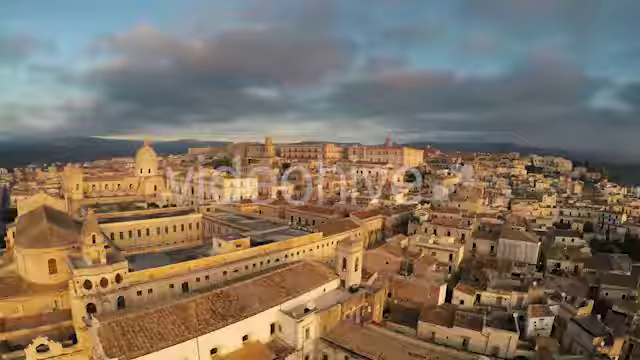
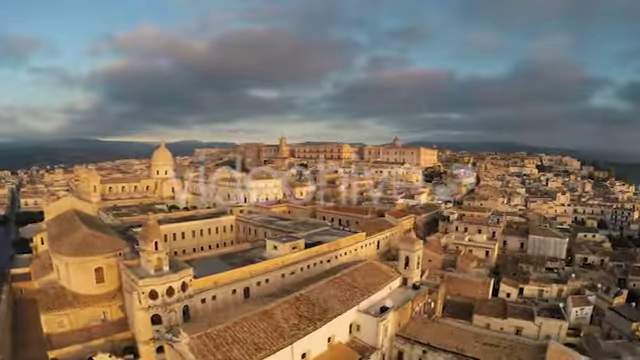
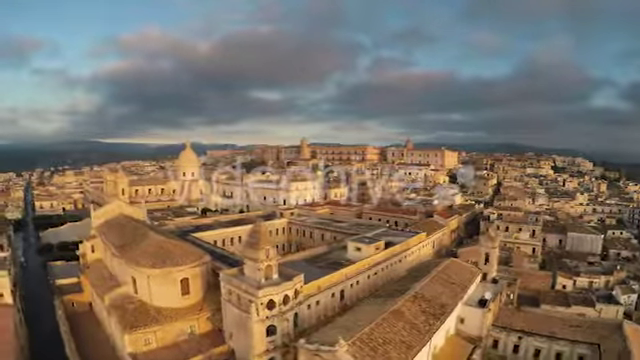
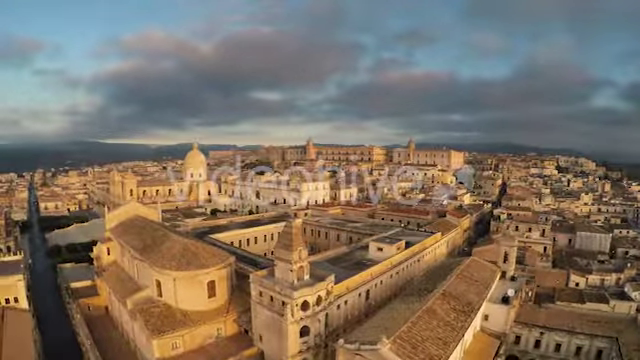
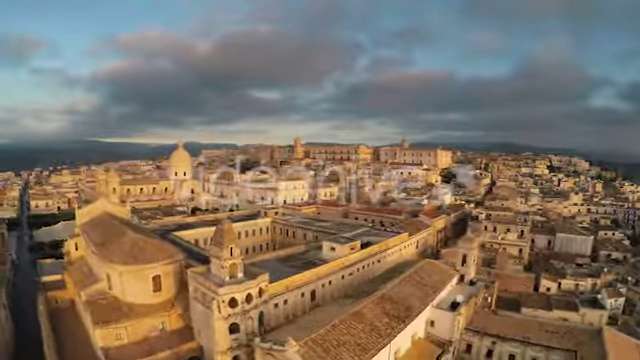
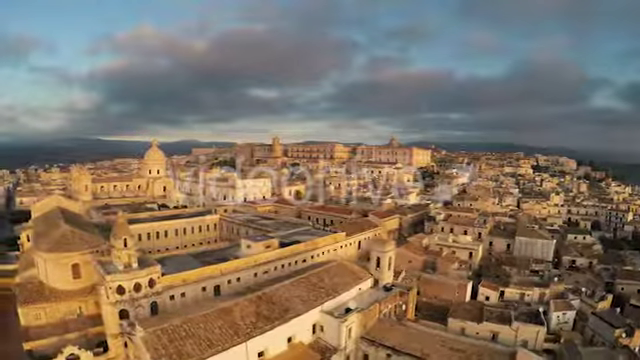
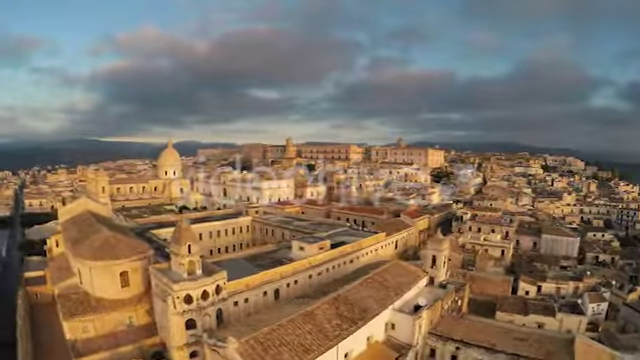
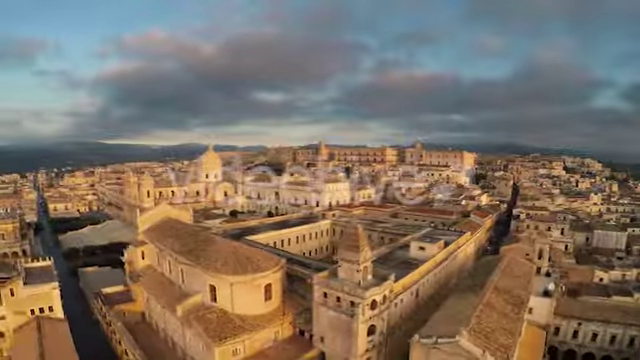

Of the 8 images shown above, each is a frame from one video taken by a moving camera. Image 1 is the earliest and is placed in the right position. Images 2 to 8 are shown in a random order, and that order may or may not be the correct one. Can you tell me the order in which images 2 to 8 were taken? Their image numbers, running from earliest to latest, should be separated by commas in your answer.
6, 2, 7, 5, 3, 4, 8
